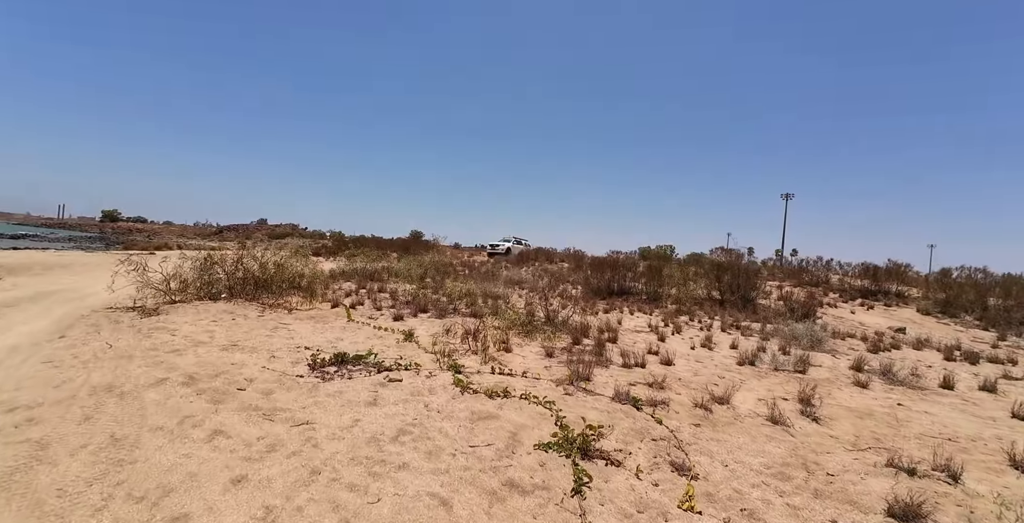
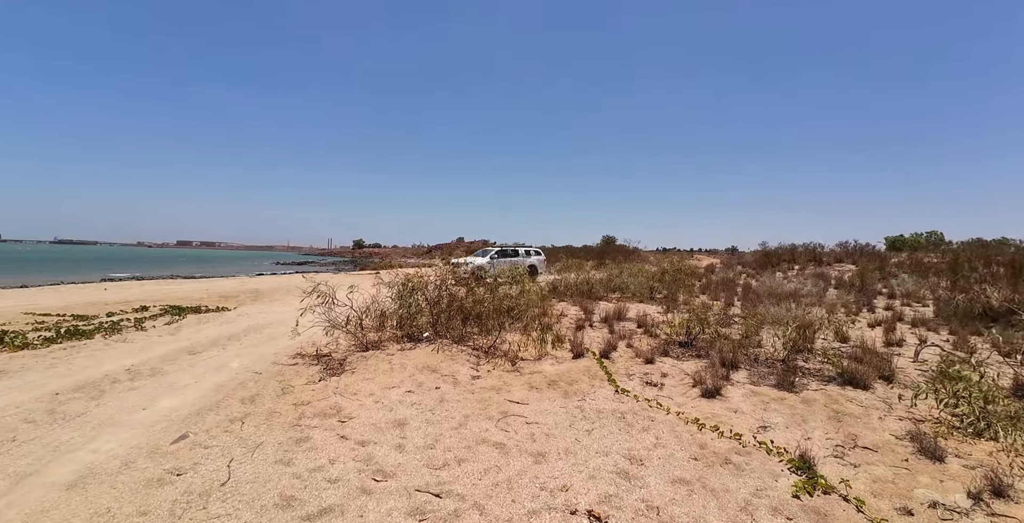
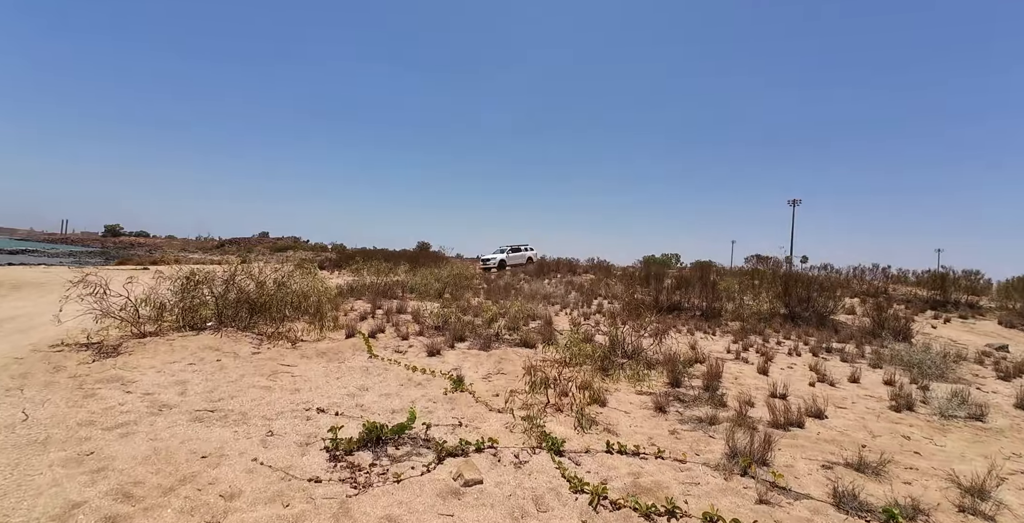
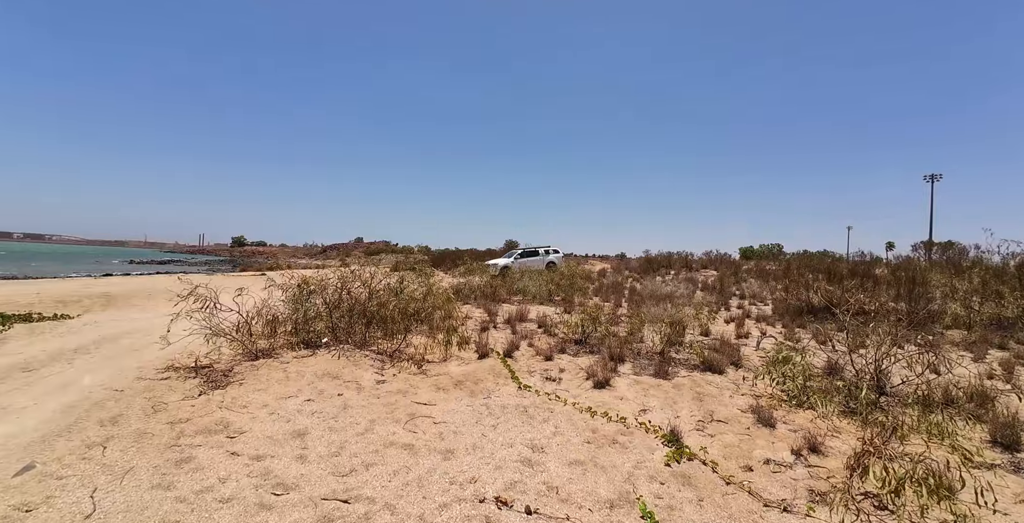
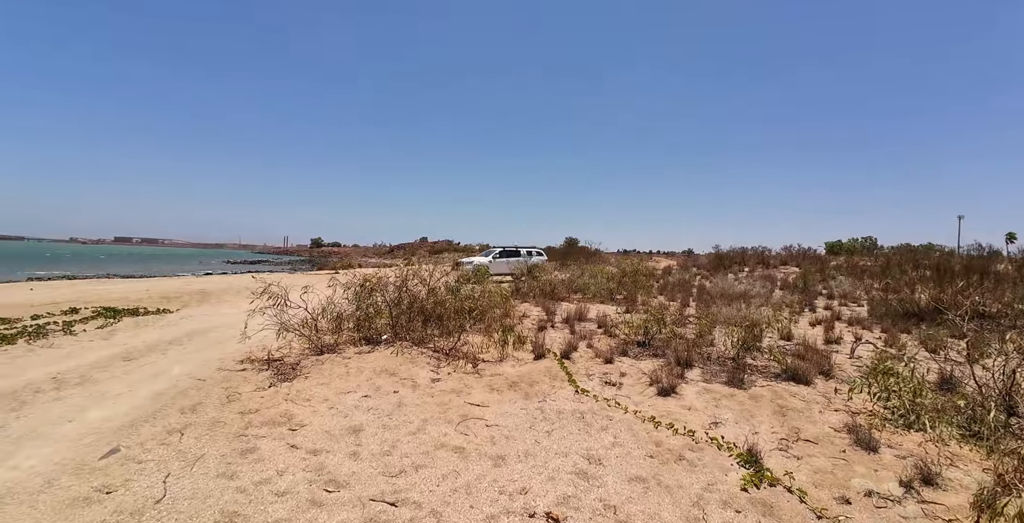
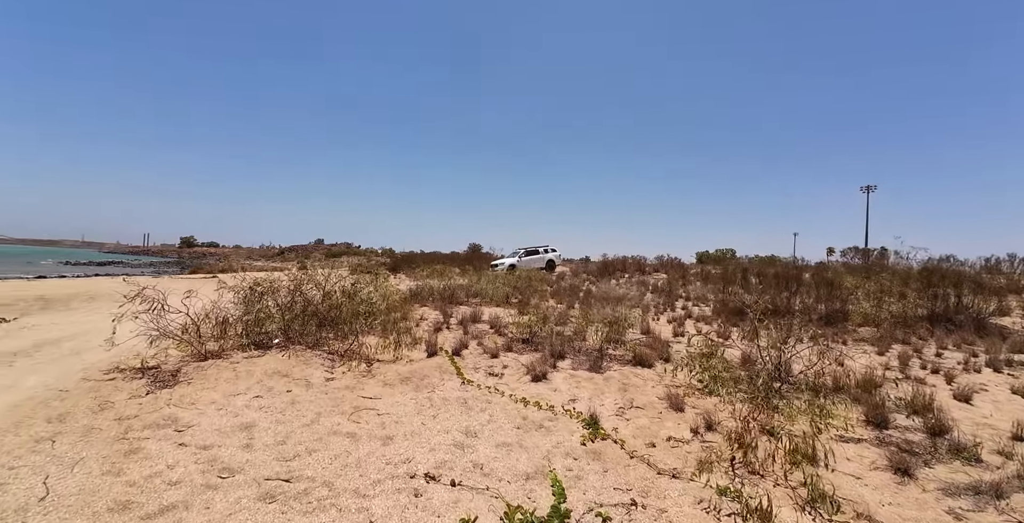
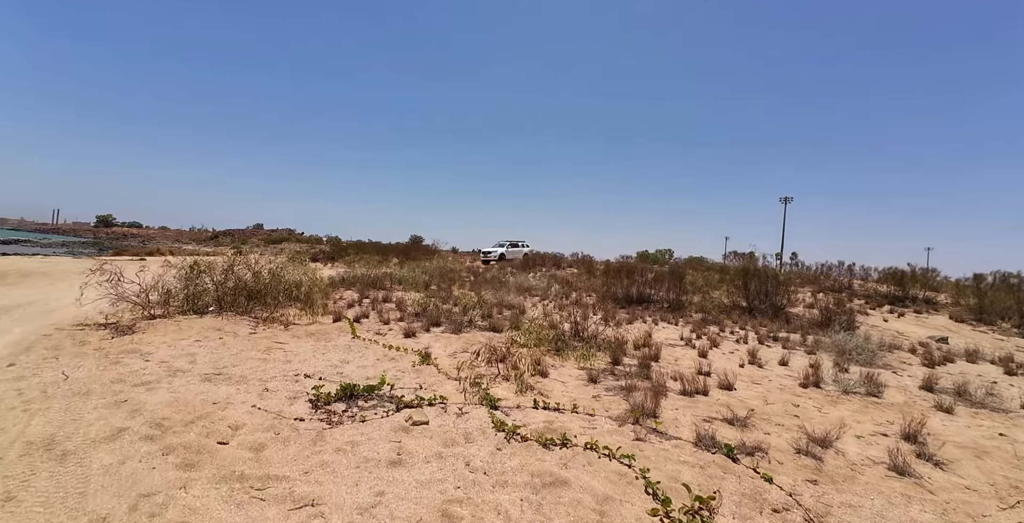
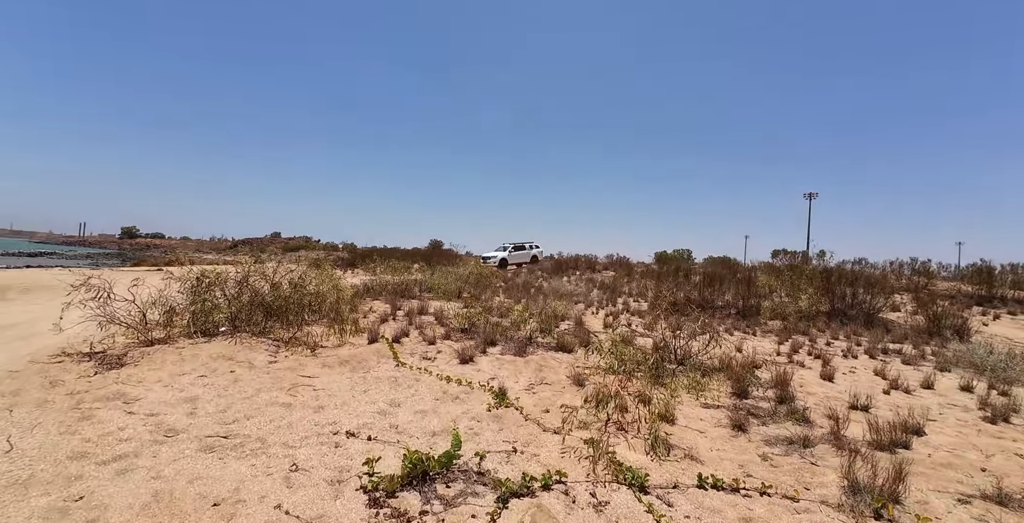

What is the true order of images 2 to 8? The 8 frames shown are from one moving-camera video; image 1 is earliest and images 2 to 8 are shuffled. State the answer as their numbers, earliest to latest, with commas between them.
7, 3, 8, 6, 4, 5, 2
